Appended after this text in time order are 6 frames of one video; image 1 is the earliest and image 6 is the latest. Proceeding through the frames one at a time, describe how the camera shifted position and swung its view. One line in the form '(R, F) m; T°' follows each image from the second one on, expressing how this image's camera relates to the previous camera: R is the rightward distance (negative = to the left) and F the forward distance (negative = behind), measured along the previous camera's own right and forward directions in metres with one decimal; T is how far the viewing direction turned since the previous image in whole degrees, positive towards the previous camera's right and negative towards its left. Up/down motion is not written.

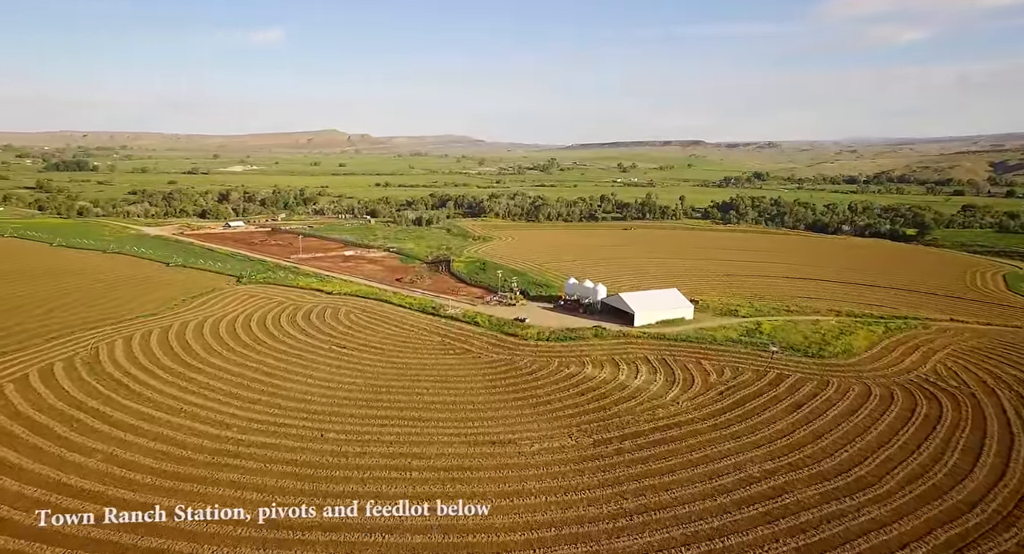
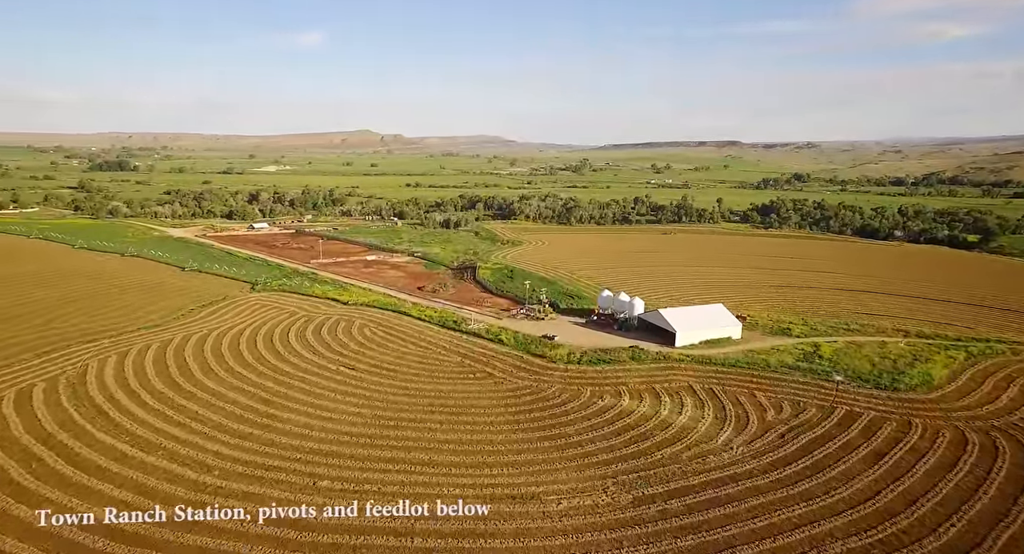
(+0.1, +3.1) m; -3°
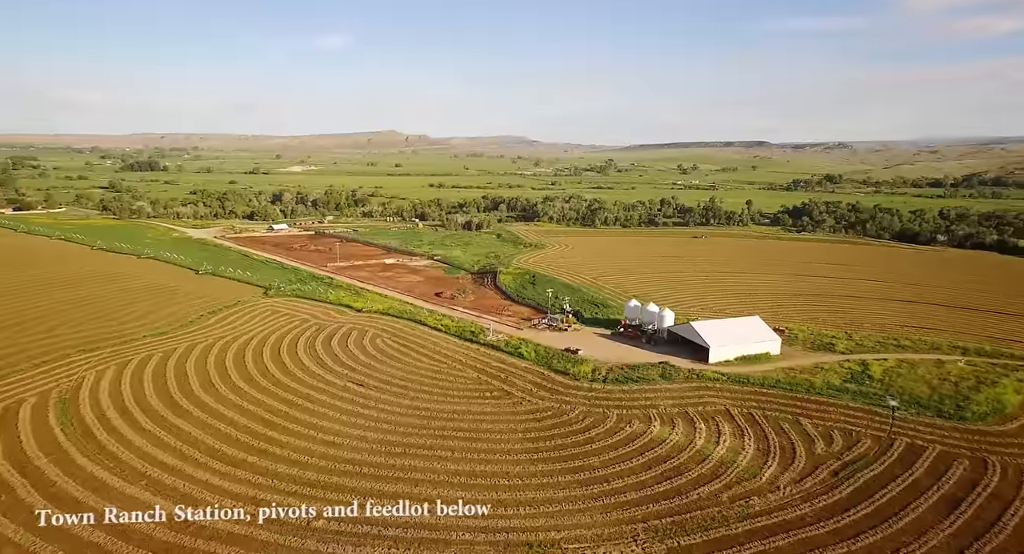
(+0.1, +2.0) m; -2°
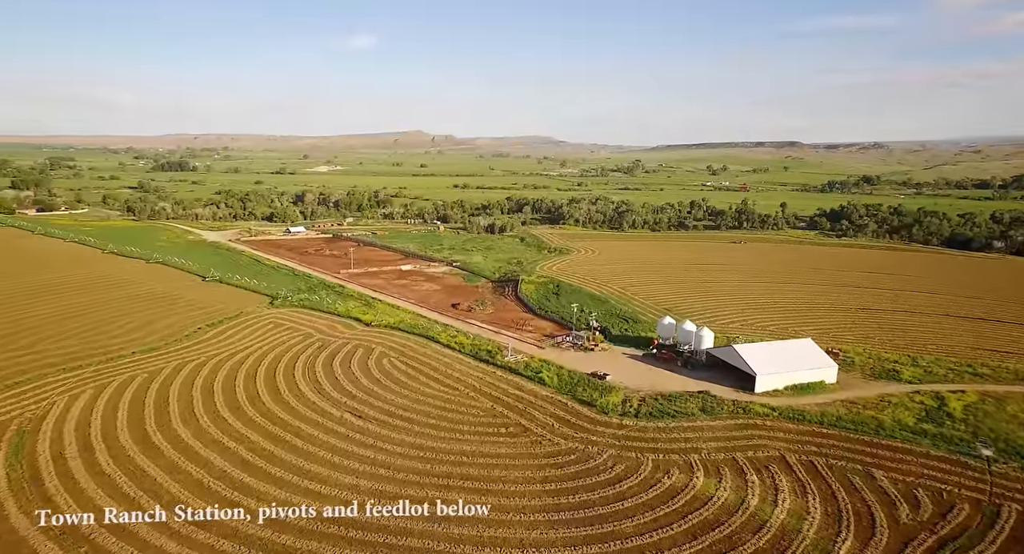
(+0.2, +3.2) m; -2°
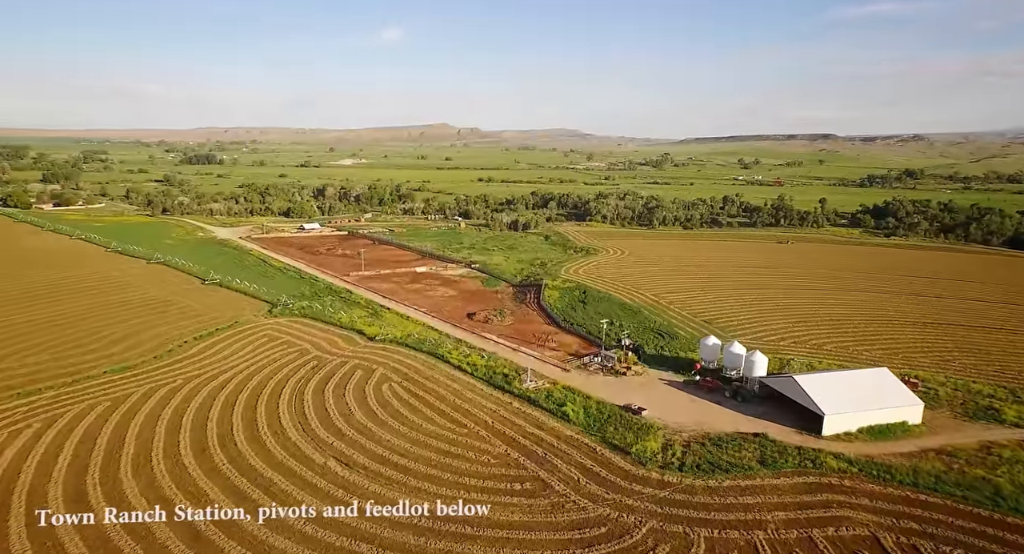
(+0.2, +4.0) m; -2°
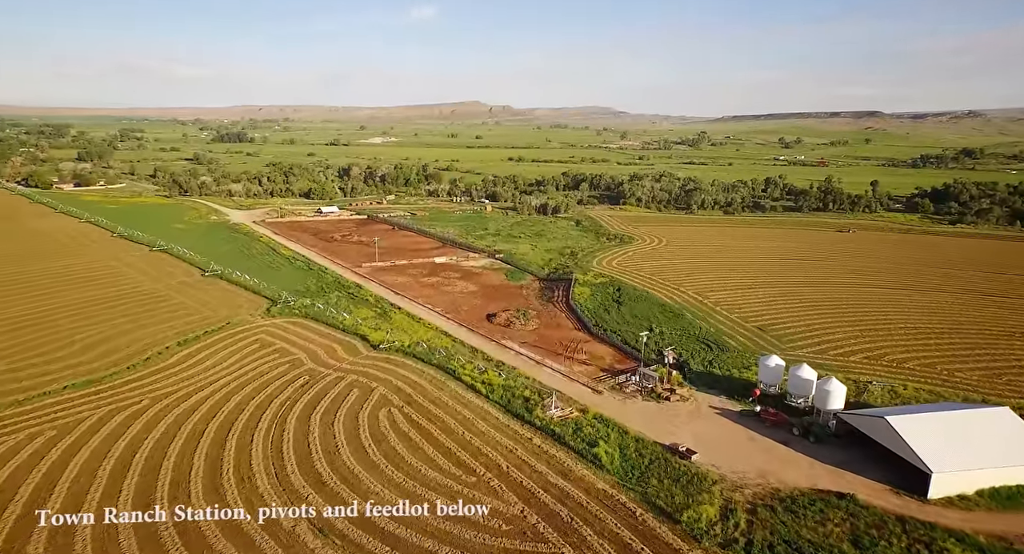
(+0.2, +4.3) m; -3°
